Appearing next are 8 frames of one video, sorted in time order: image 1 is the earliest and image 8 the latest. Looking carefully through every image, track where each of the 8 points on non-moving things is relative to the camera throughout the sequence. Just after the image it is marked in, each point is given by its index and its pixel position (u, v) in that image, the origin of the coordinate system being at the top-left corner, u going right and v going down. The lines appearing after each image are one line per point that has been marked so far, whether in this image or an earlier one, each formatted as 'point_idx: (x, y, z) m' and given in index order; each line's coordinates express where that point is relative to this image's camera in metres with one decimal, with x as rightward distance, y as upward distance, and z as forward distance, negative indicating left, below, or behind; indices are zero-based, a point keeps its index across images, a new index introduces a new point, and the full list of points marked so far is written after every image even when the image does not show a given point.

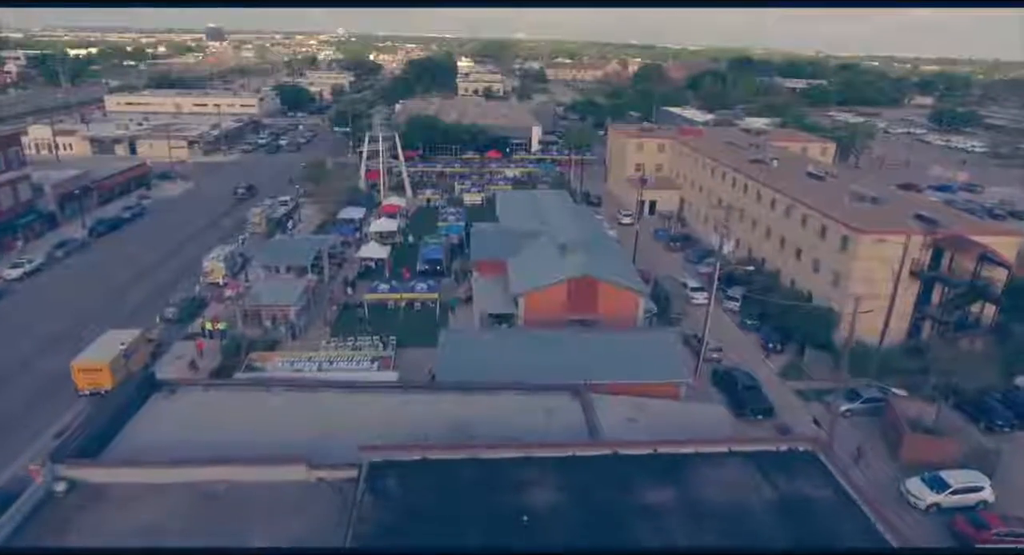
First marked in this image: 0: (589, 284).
0: (+1.3, -0.1, +8.6) m
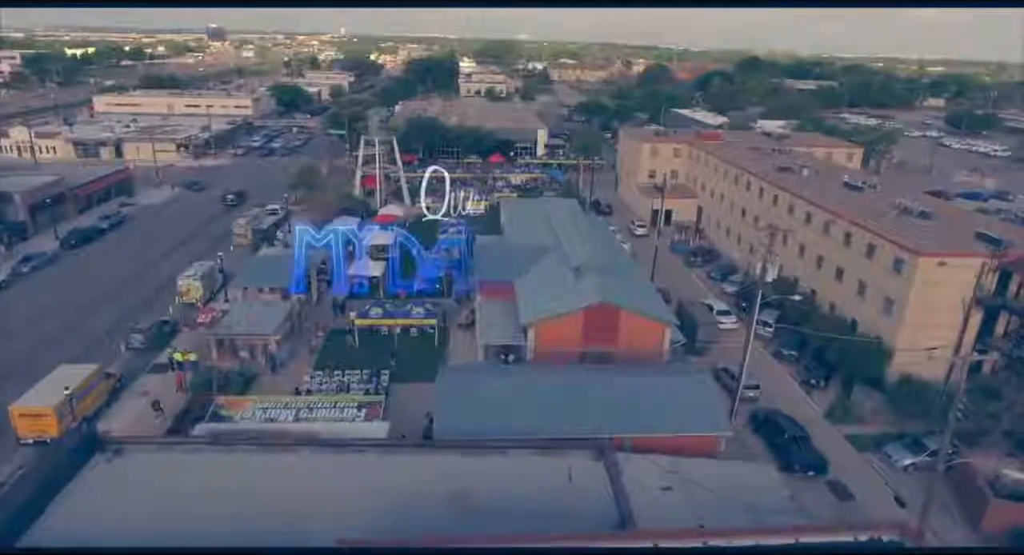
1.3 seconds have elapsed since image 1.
0: (+1.4, -0.5, +7.6) m
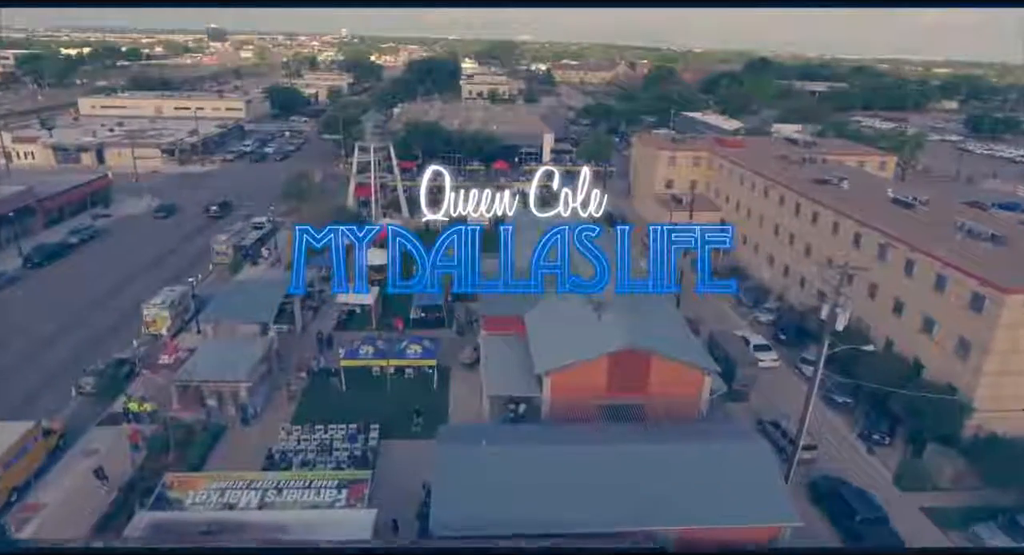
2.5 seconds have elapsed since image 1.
0: (+1.6, -1.0, +6.4) m
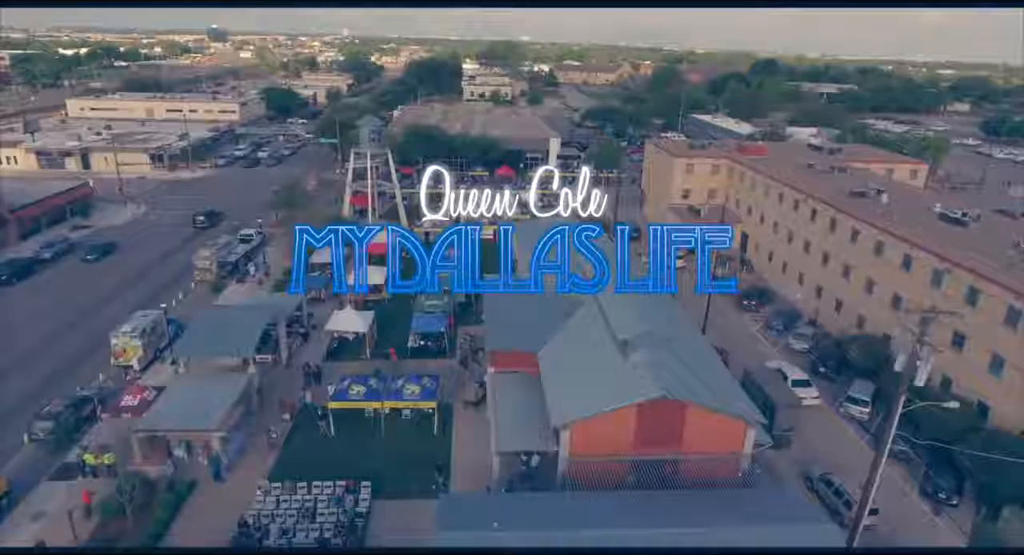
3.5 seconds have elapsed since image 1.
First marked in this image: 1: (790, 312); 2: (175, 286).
0: (+1.7, -1.4, +5.5) m
1: (+5.2, -0.7, +9.6) m
2: (-6.6, -0.2, +10.1) m
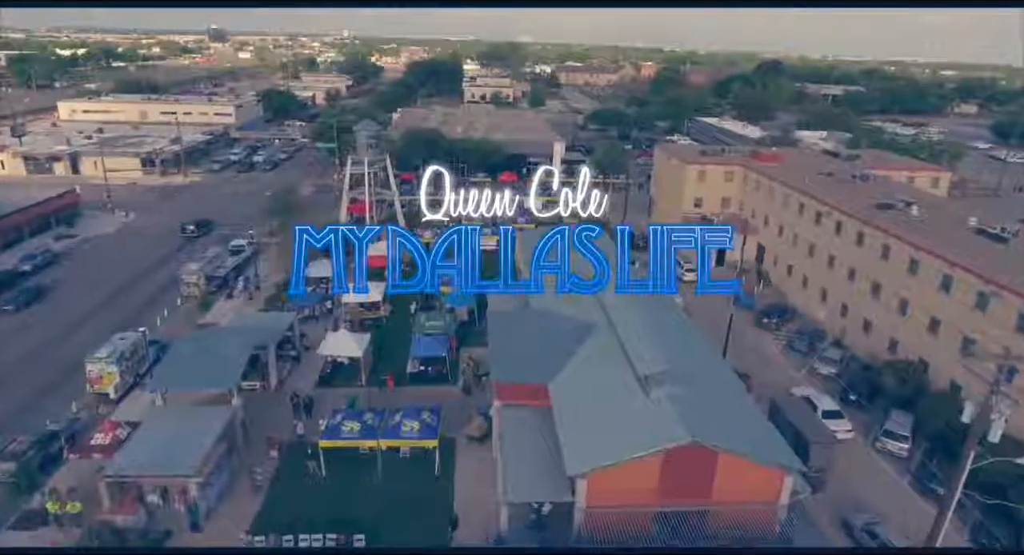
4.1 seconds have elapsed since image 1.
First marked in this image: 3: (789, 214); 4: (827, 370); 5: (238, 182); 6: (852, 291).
0: (+1.8, -1.7, +5.0) m
1: (+5.3, -1.0, +9.1) m
2: (-6.5, -0.5, +9.5) m
3: (+5.6, +1.3, +10.5) m
4: (+4.9, -1.4, +8.0) m
5: (-9.1, +3.1, +17.1) m
6: (+5.8, -0.2, +8.8) m
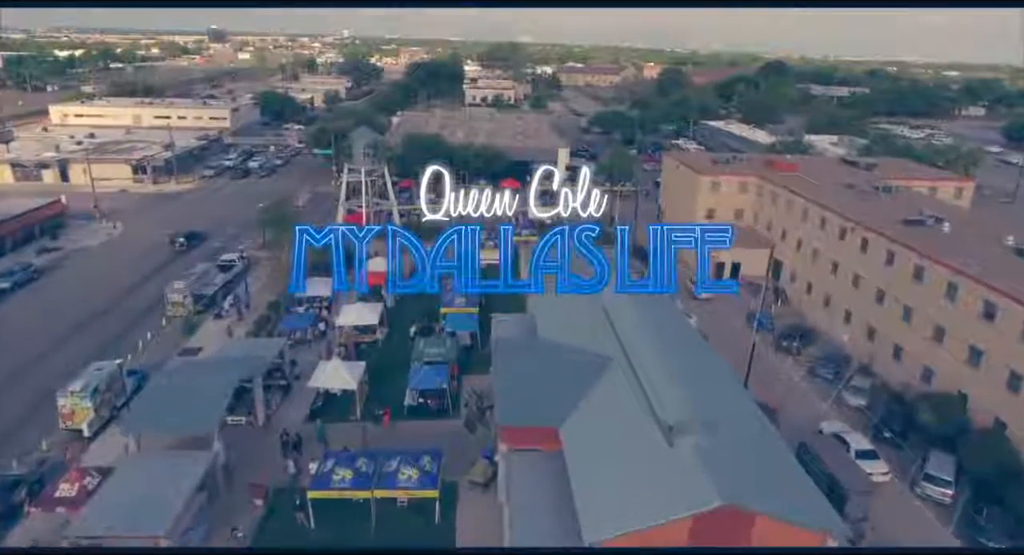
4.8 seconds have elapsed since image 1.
0: (+1.9, -2.0, +4.4) m
1: (+5.3, -1.3, +8.5) m
2: (-6.4, -0.8, +9.0) m
3: (+5.7, +0.9, +10.0) m
4: (+5.0, -1.8, +7.5) m
5: (-9.0, +2.8, +16.6) m
6: (+5.9, -0.6, +8.2) m
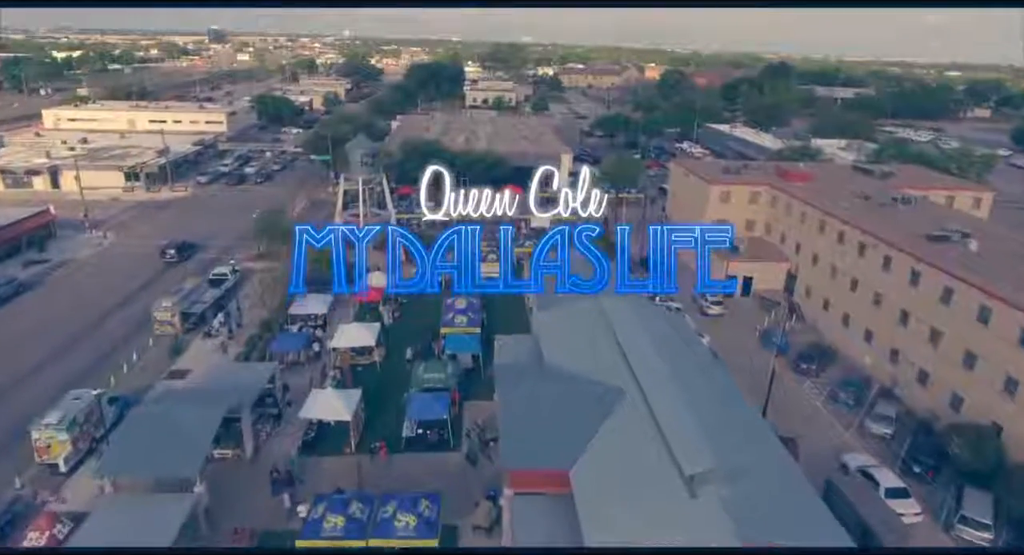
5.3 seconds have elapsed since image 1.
0: (+1.9, -2.3, +4.0) m
1: (+5.4, -1.6, +8.1) m
2: (-6.3, -1.1, +8.6) m
3: (+5.8, +0.6, +9.5) m
4: (+5.0, -2.1, +7.0) m
5: (-8.9, +2.5, +16.2) m
6: (+5.9, -0.9, +7.8) m
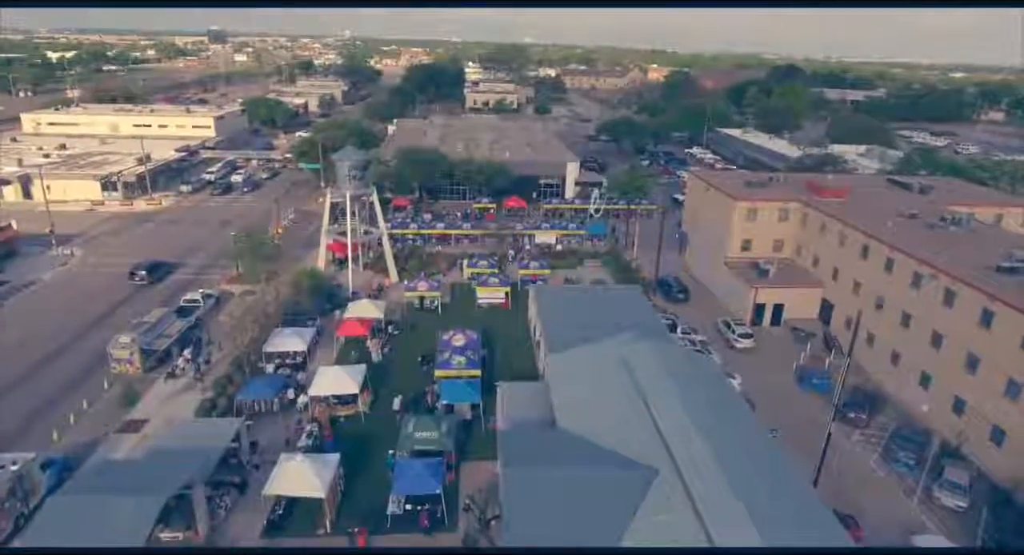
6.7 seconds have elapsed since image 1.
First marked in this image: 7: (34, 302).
0: (+2.0, -2.9, +2.9) m
1: (+5.5, -2.1, +7.0) m
2: (-6.3, -1.6, +7.5) m
3: (+5.8, +0.1, +8.5) m
4: (+5.1, -2.6, +6.0) m
5: (-8.8, +2.0, +15.1) m
6: (+6.0, -1.4, +6.7) m
7: (-9.2, -0.5, +9.9) m
